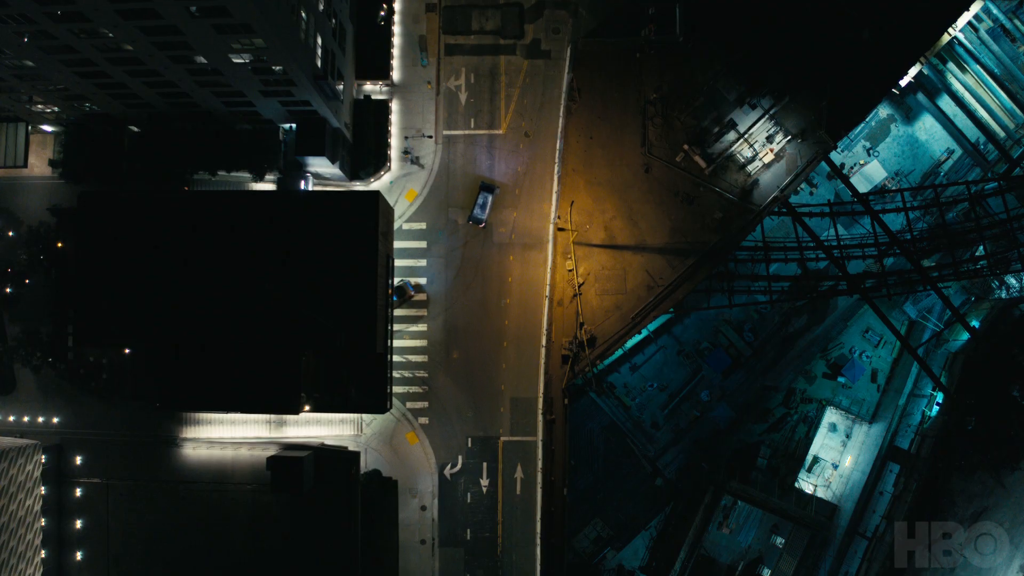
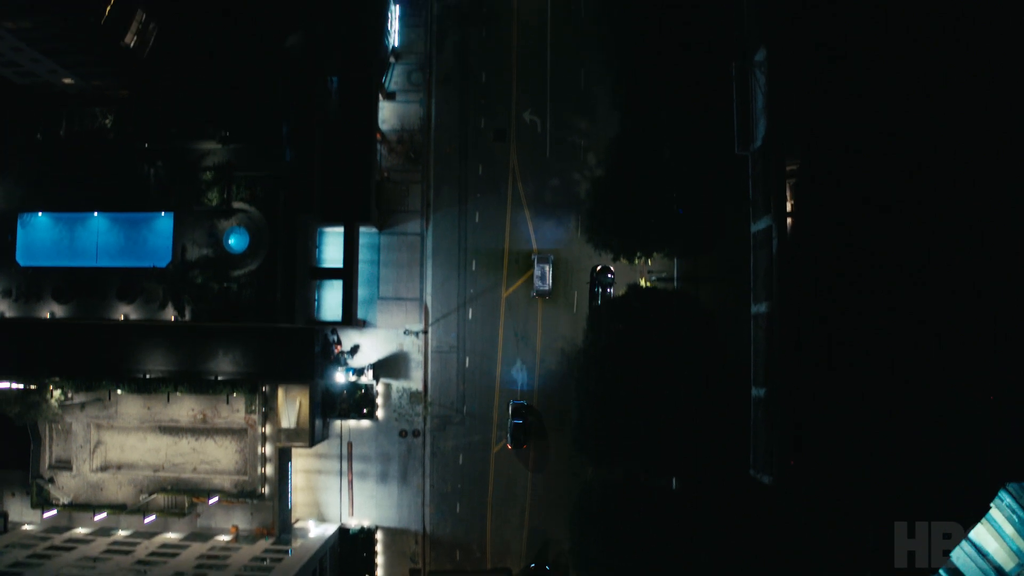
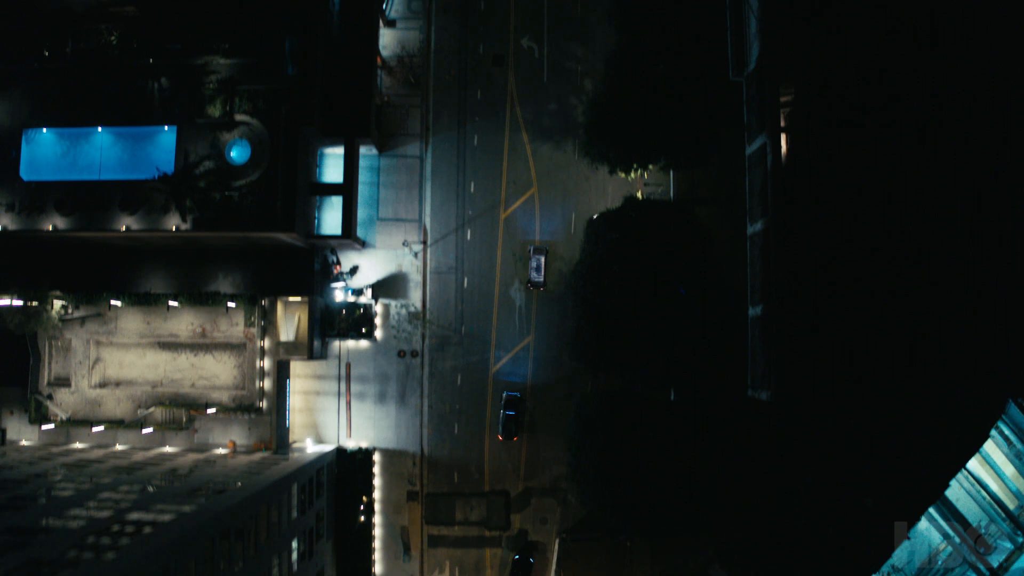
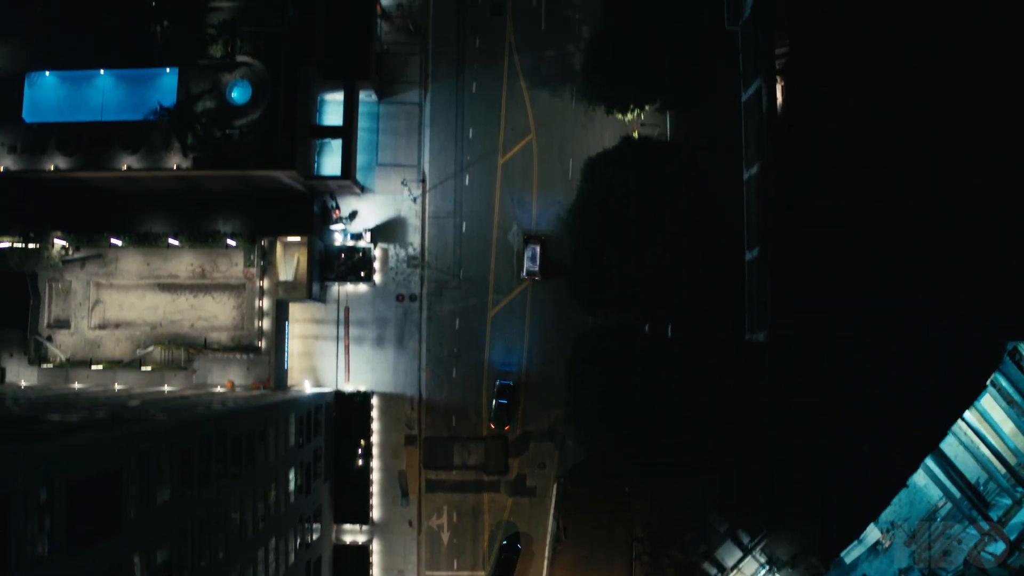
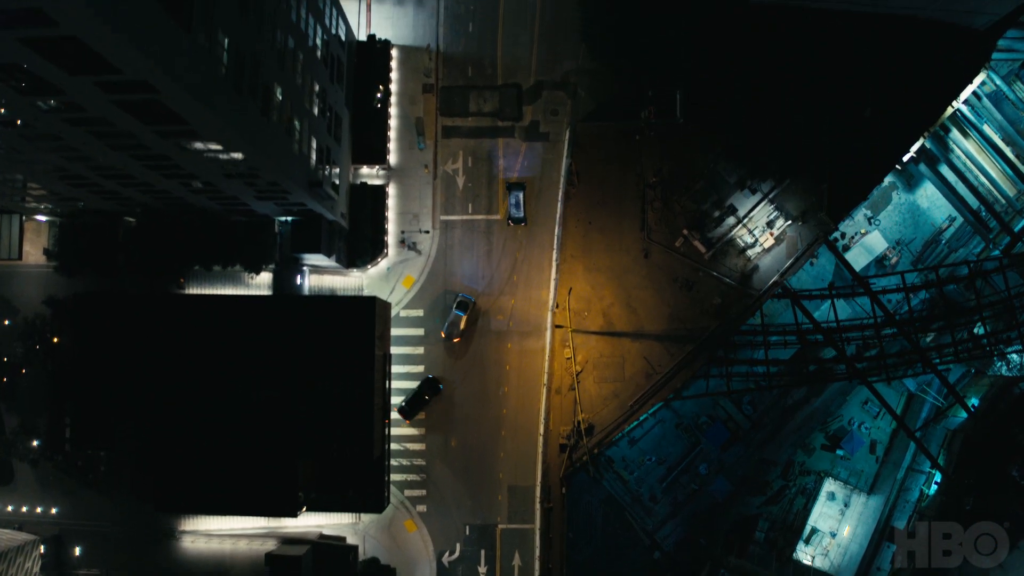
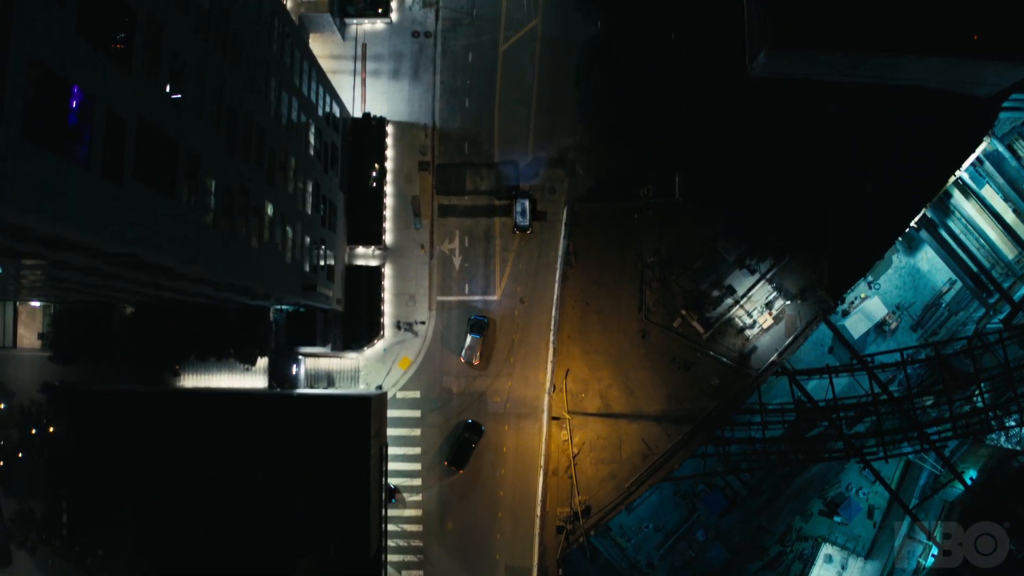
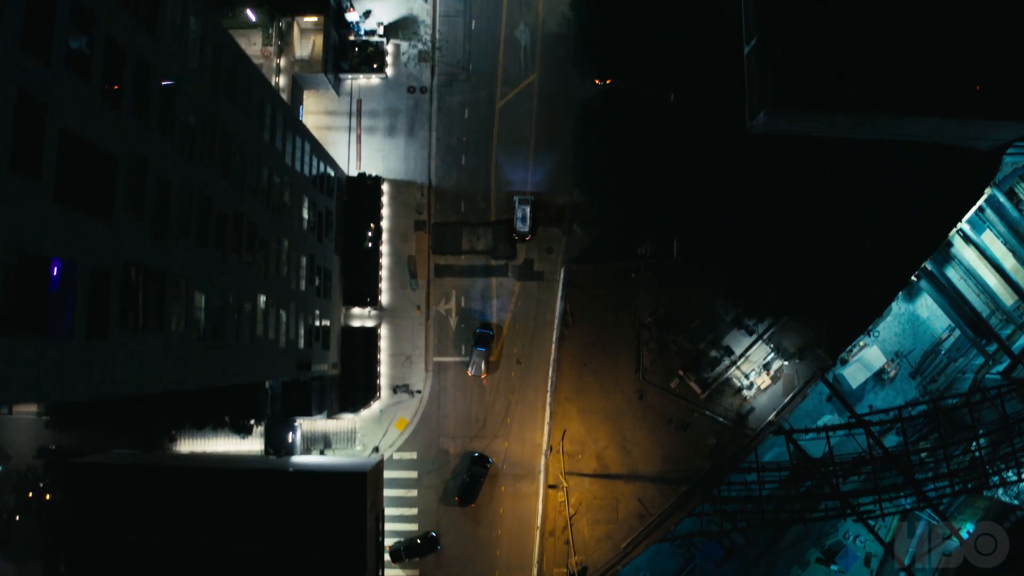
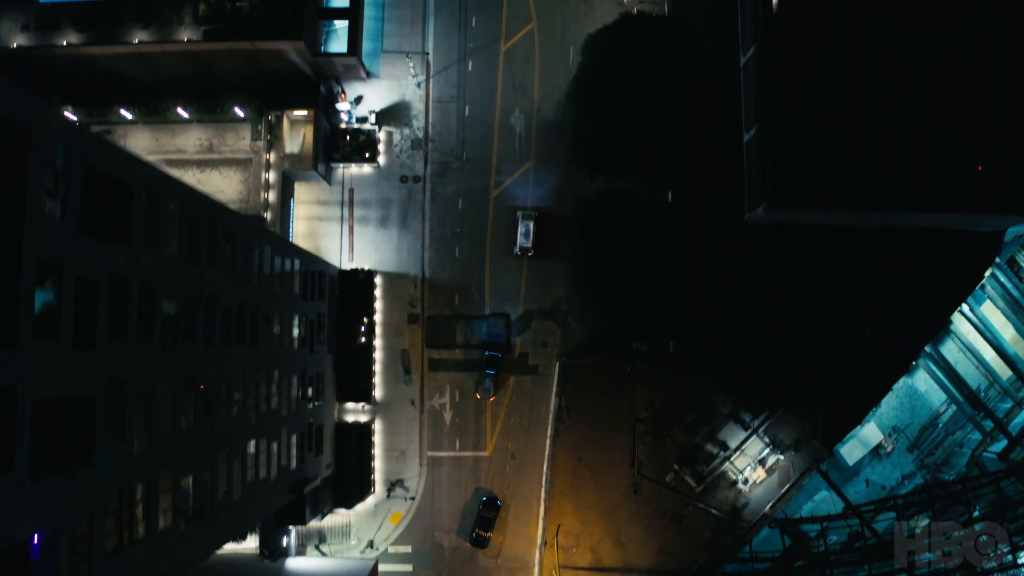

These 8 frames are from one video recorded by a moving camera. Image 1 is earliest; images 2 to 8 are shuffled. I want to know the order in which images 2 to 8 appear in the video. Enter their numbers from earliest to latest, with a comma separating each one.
5, 6, 7, 8, 4, 3, 2
